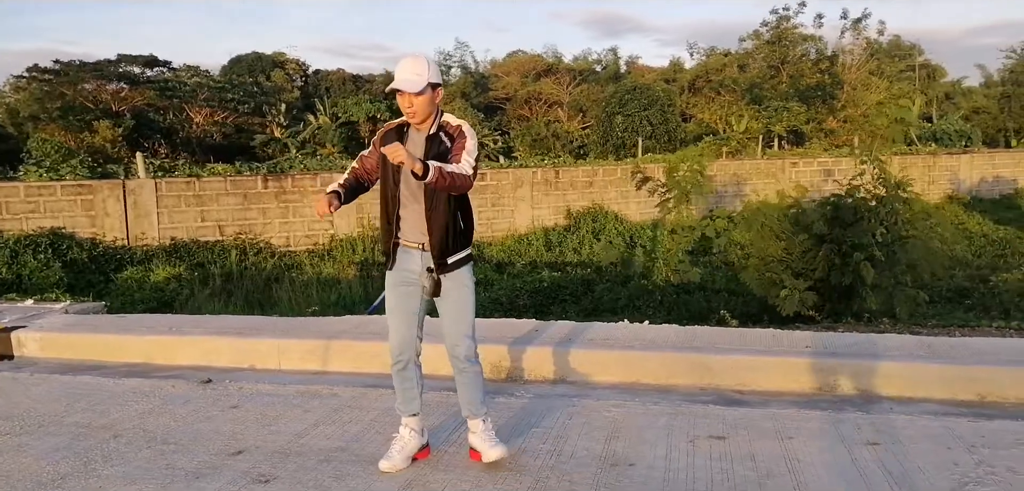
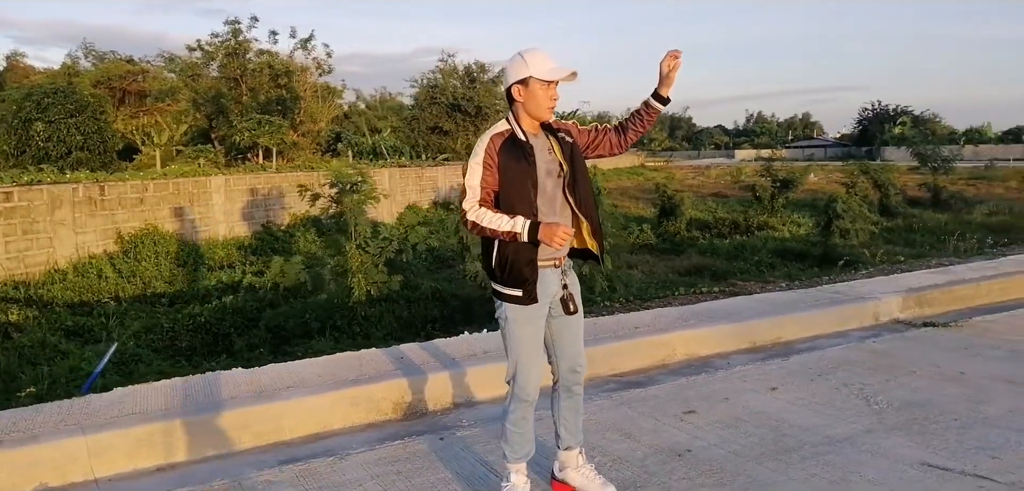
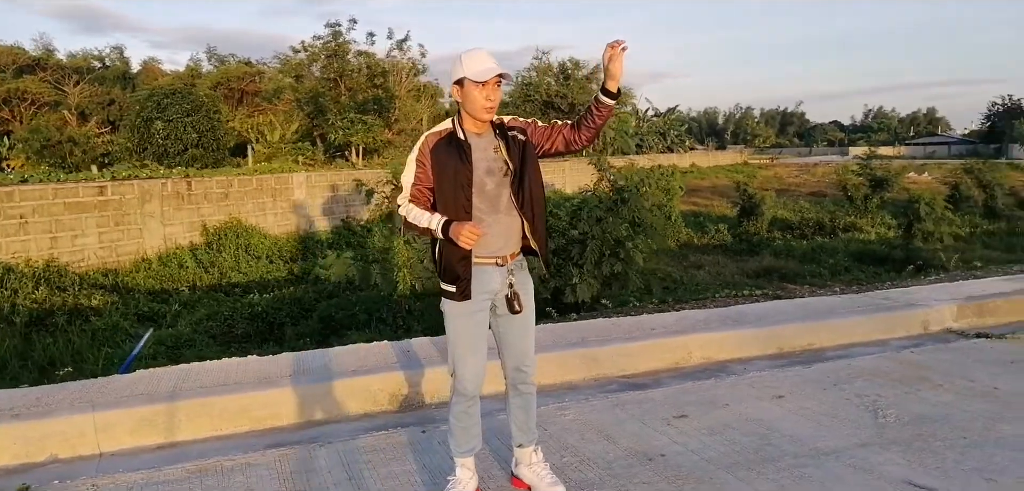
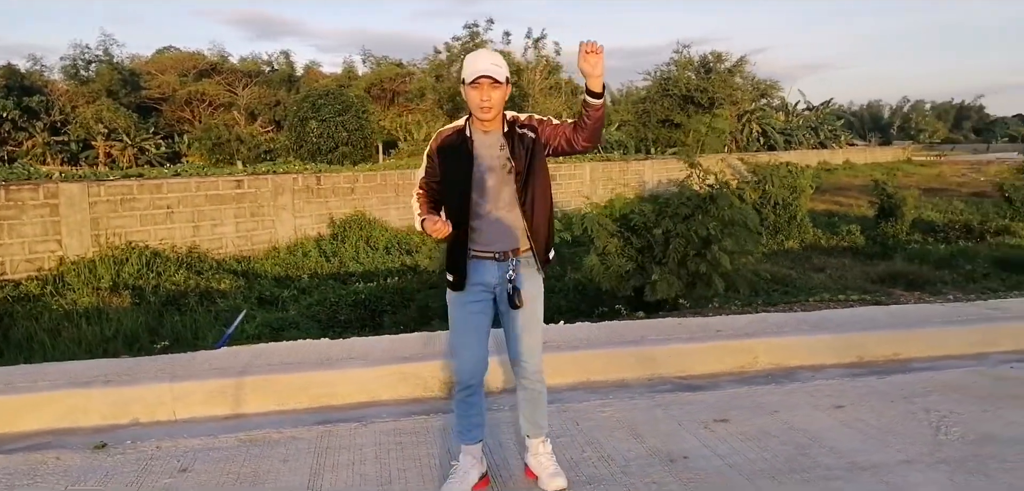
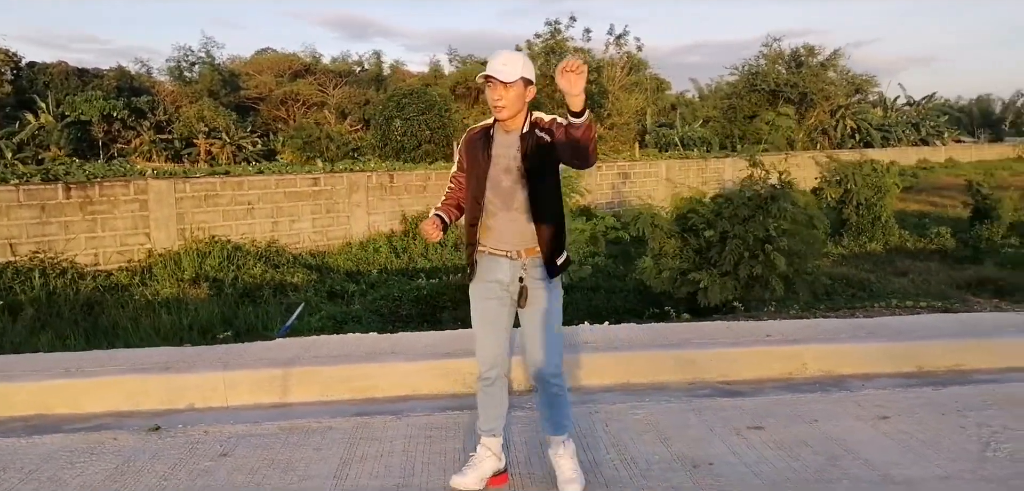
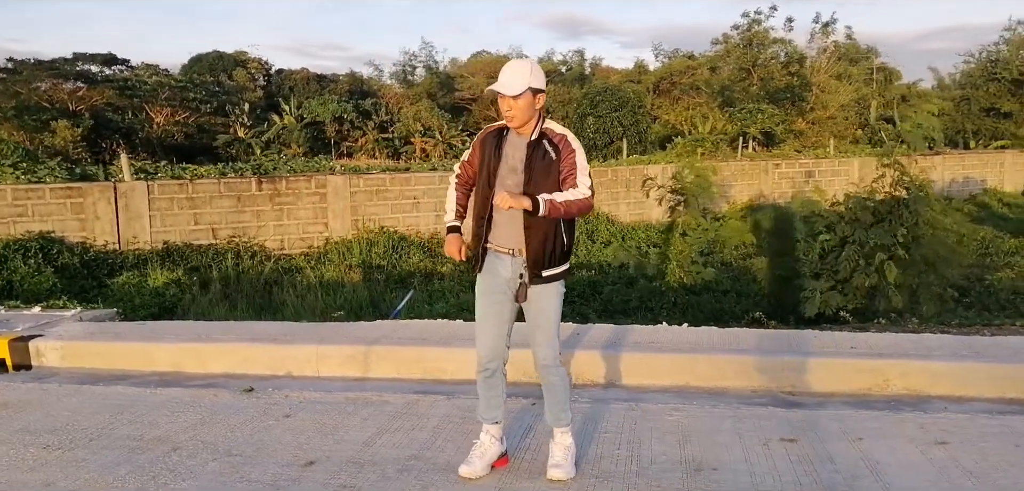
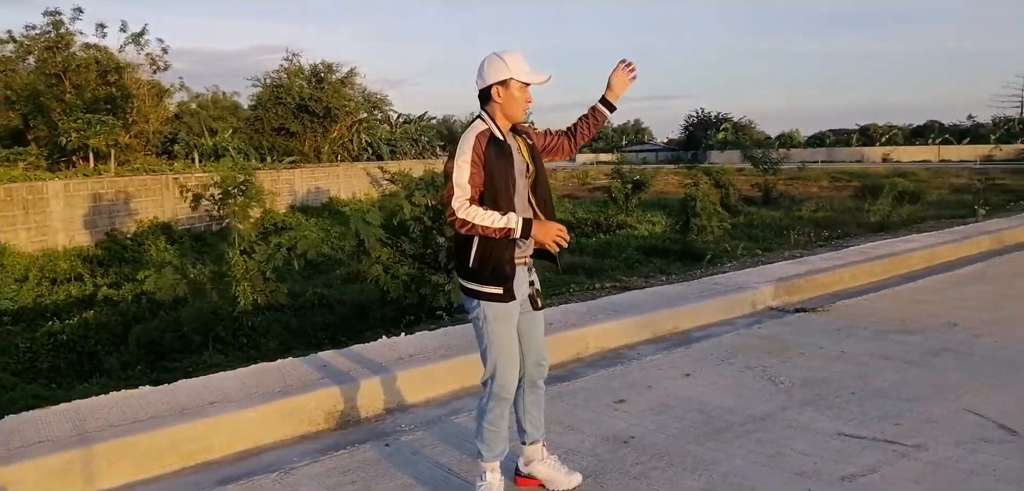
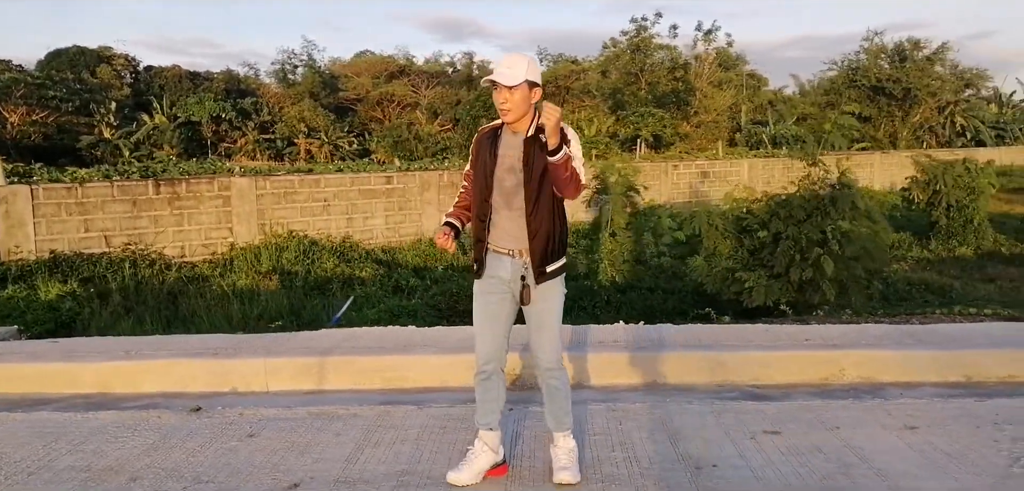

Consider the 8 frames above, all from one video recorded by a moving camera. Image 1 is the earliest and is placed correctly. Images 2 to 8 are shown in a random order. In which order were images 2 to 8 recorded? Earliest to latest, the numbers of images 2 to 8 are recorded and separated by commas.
6, 8, 5, 4, 3, 2, 7
